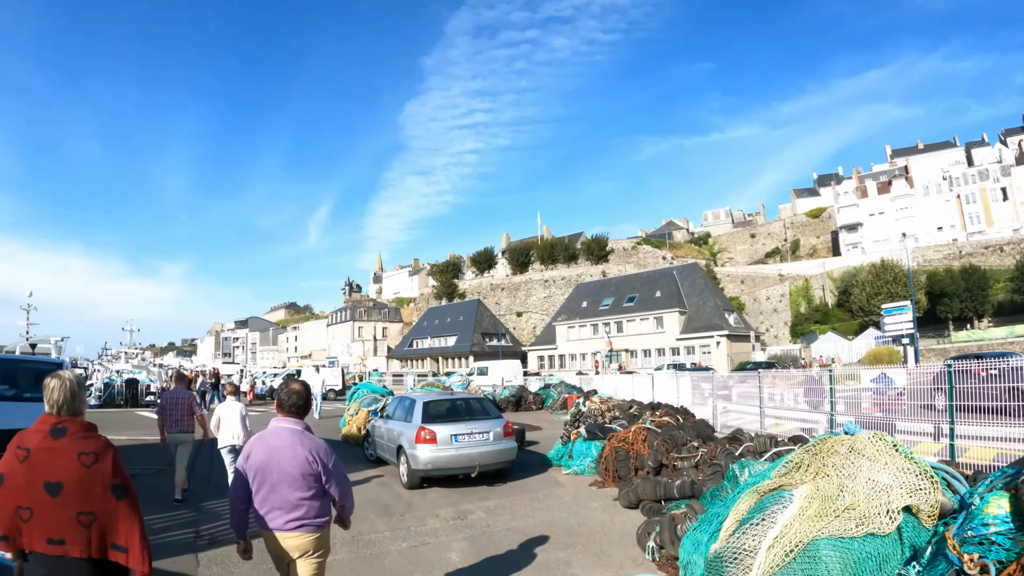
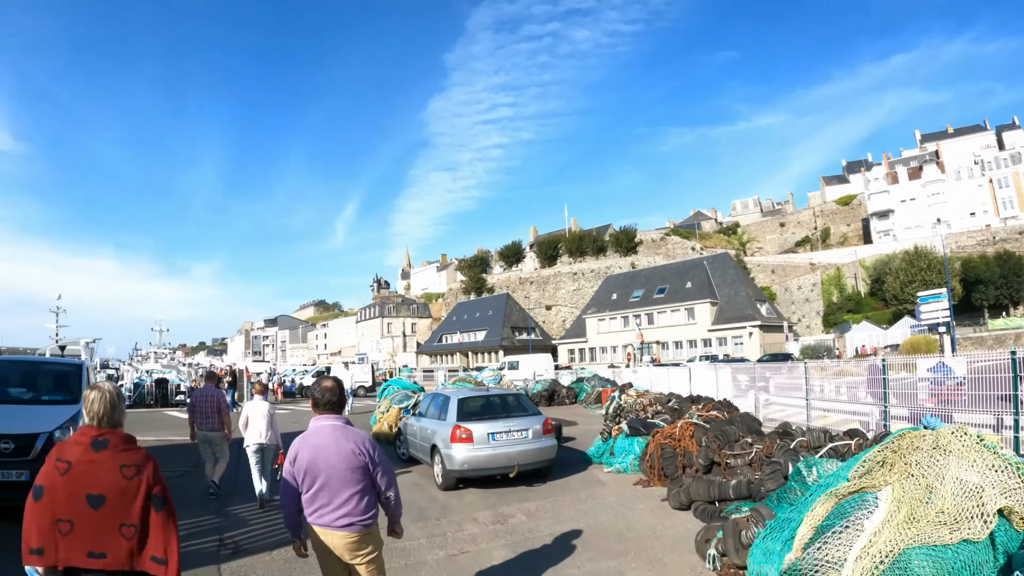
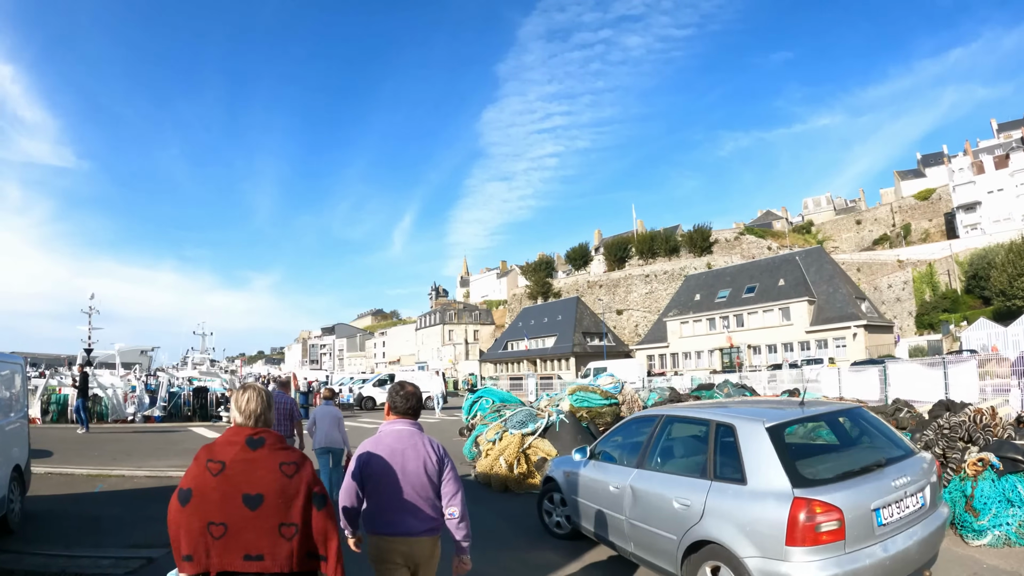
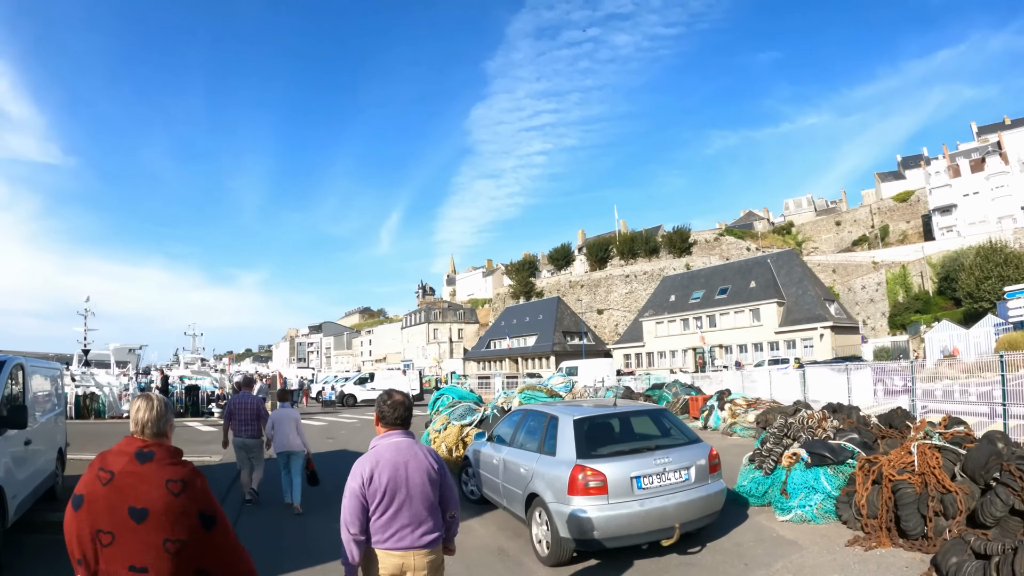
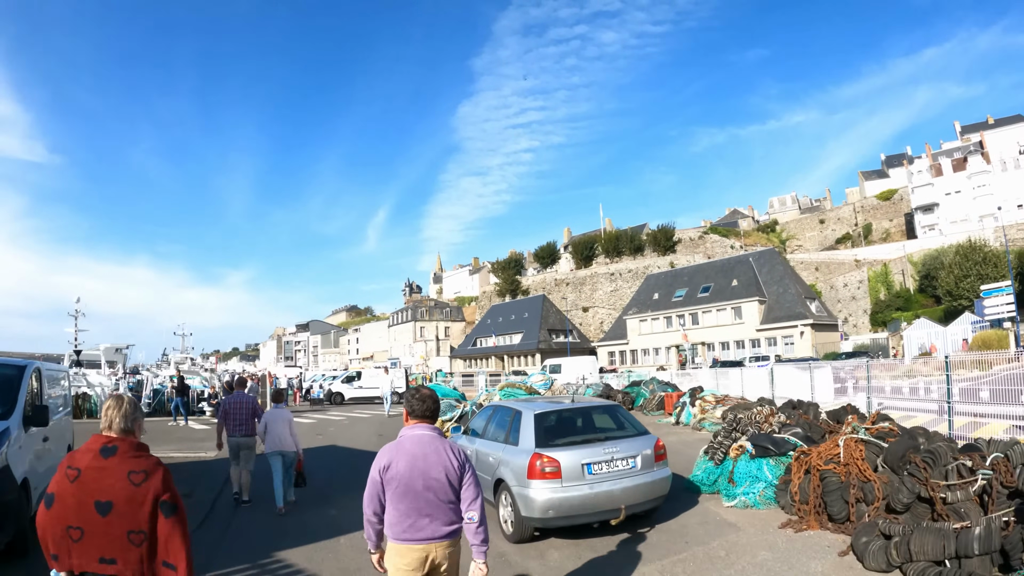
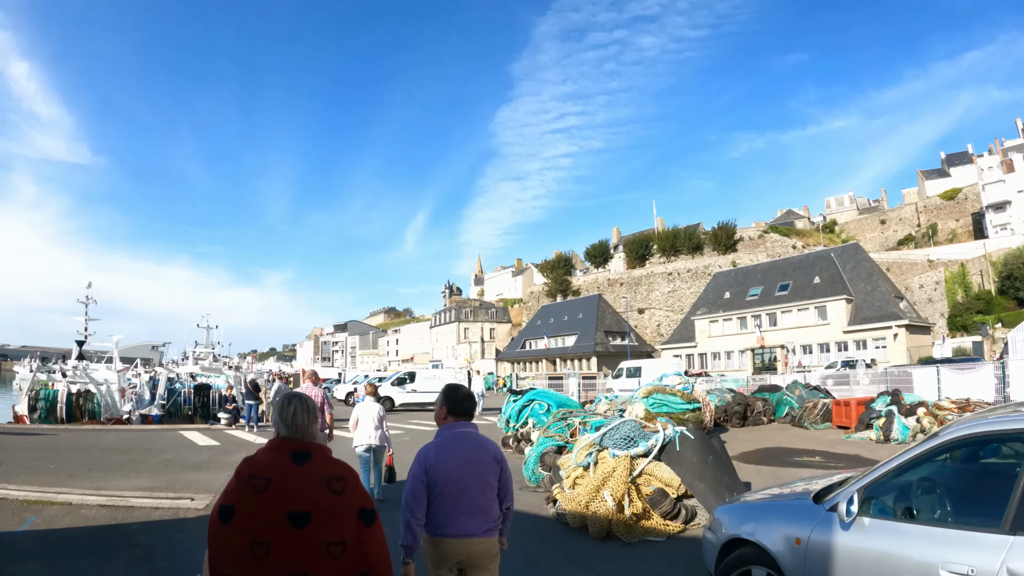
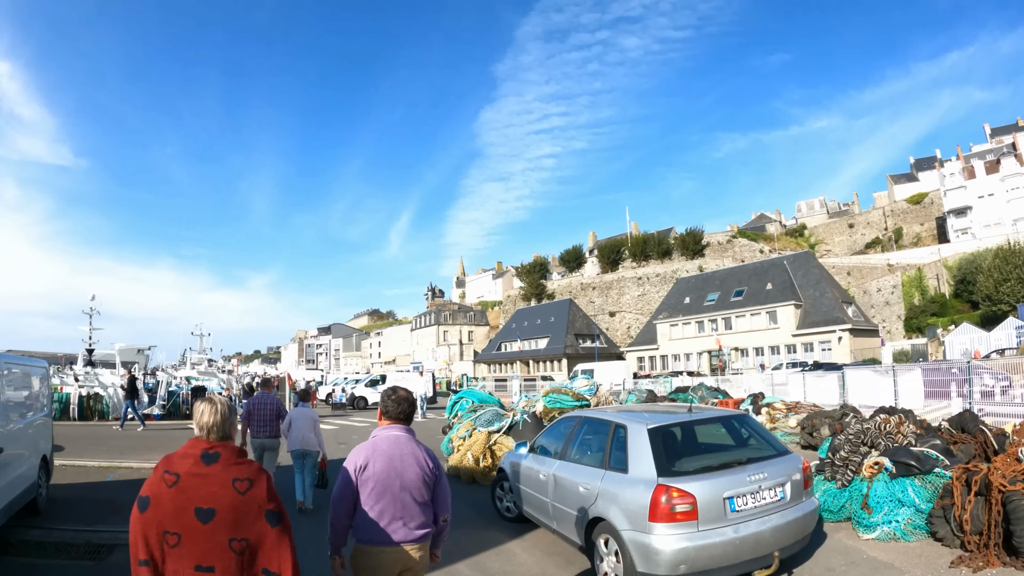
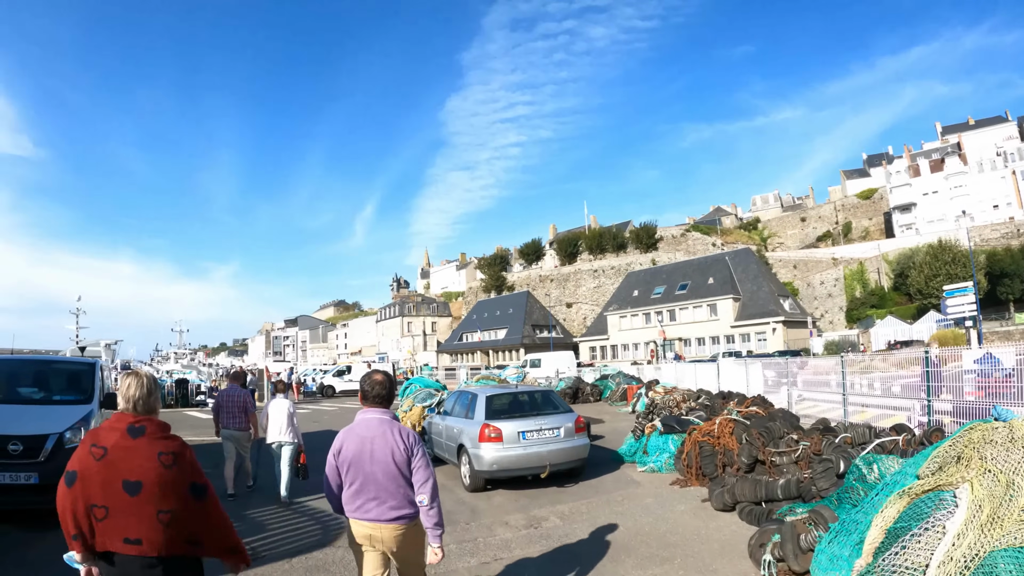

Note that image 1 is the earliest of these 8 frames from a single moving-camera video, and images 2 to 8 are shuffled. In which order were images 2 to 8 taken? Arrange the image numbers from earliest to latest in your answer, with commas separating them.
2, 8, 5, 4, 7, 3, 6
